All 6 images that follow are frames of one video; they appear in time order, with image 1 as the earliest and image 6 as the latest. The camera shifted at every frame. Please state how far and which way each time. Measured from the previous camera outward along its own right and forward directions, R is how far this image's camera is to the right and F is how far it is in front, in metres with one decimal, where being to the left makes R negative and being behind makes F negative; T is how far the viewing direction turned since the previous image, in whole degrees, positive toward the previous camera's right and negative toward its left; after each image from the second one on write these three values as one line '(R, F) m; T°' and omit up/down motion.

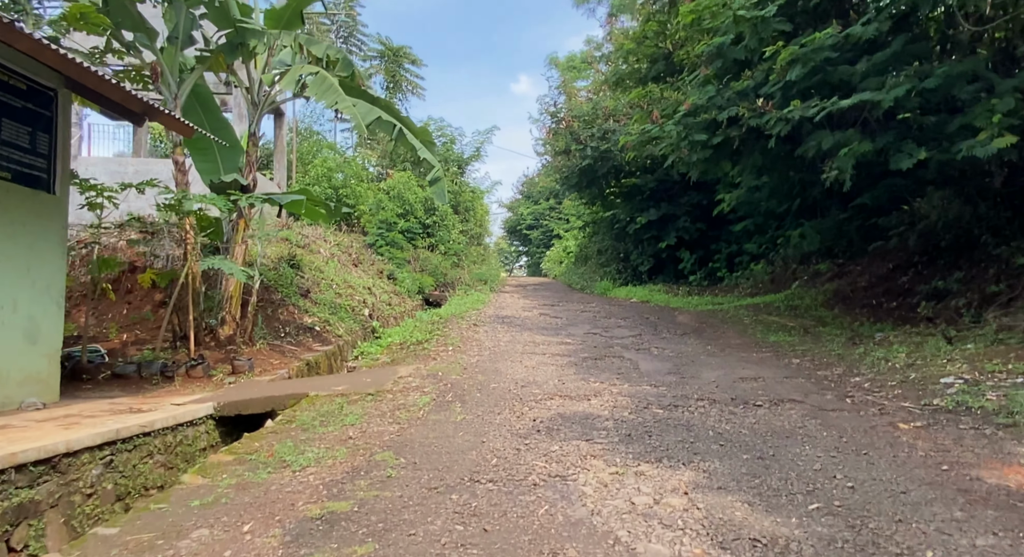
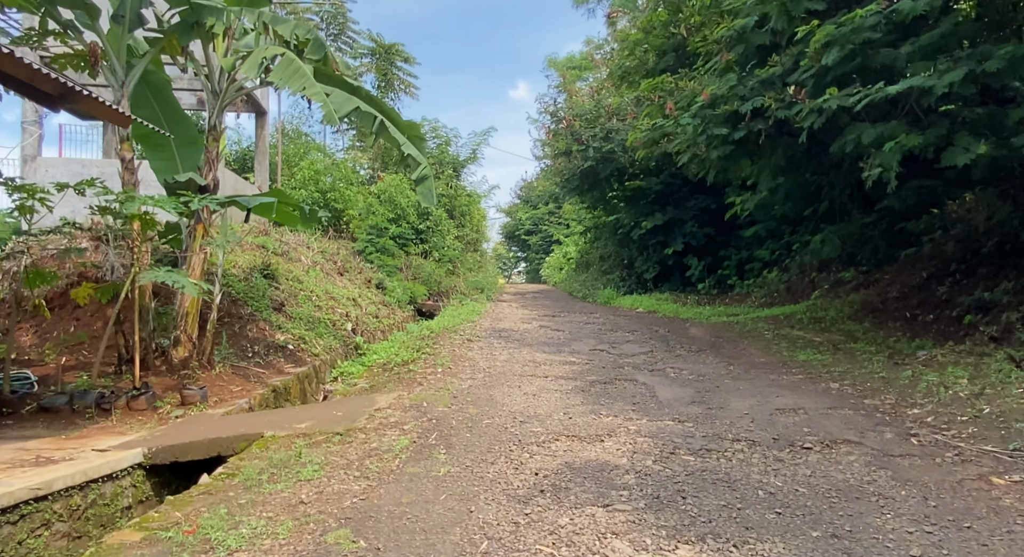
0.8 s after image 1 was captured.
(0.0, +0.8) m; 0°
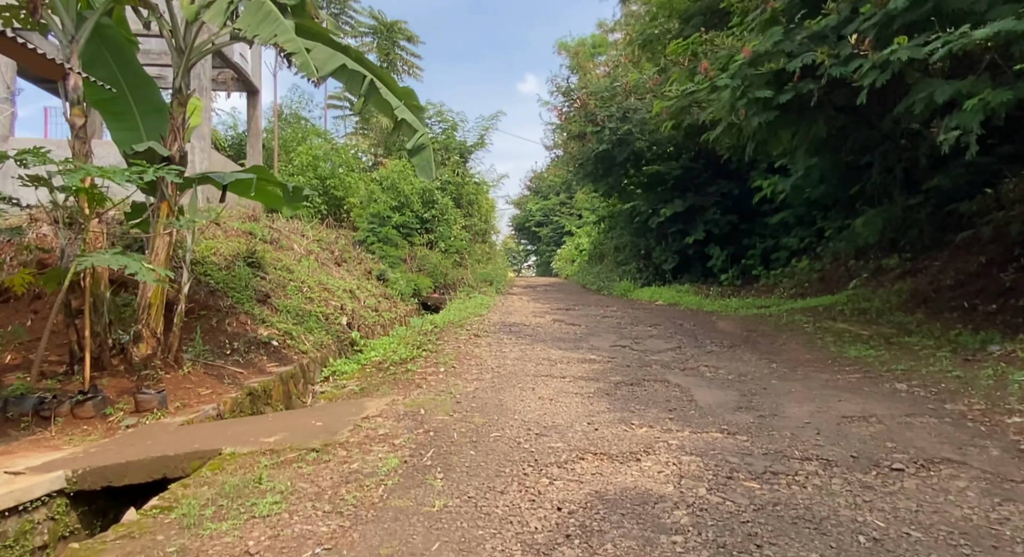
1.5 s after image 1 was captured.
(0.0, +0.8) m; -1°
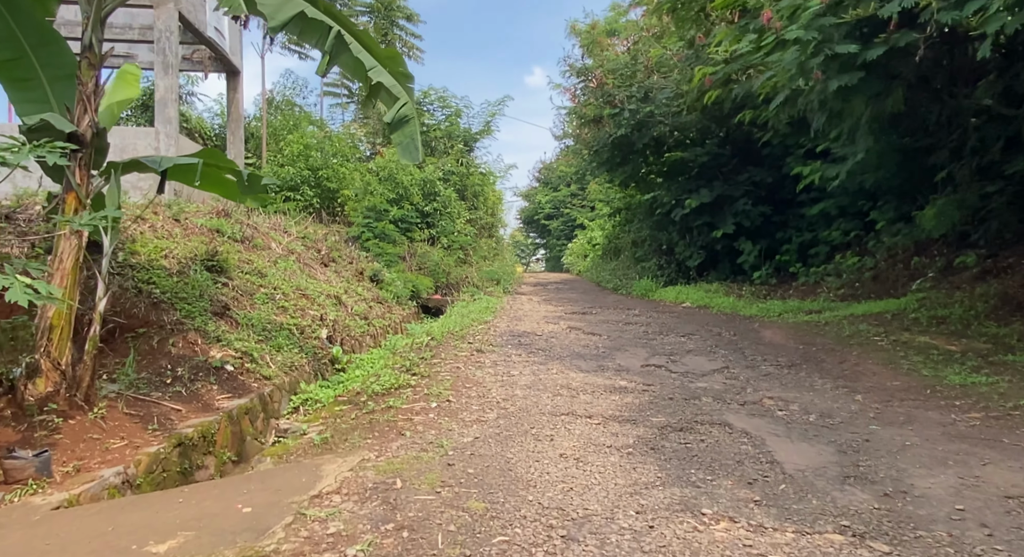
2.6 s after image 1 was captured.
(0.0, +1.2) m; -1°
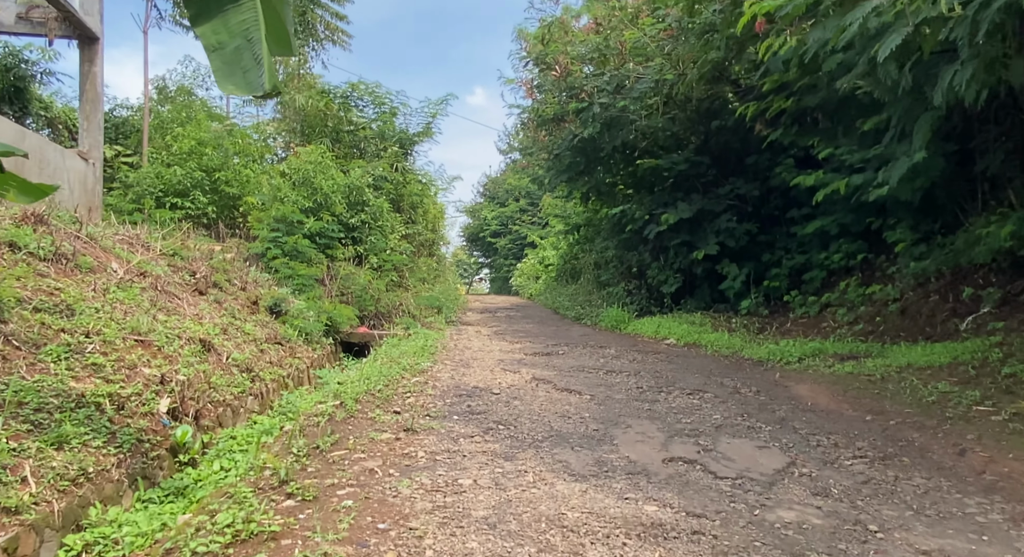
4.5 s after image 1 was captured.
(0.0, +2.1) m; +5°
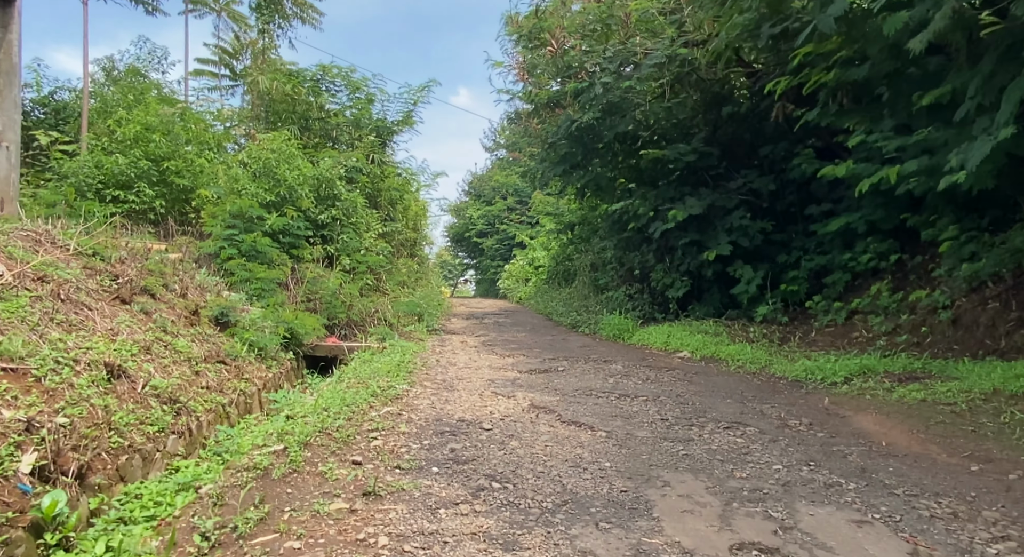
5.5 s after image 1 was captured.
(-0.1, +1.1) m; +1°
